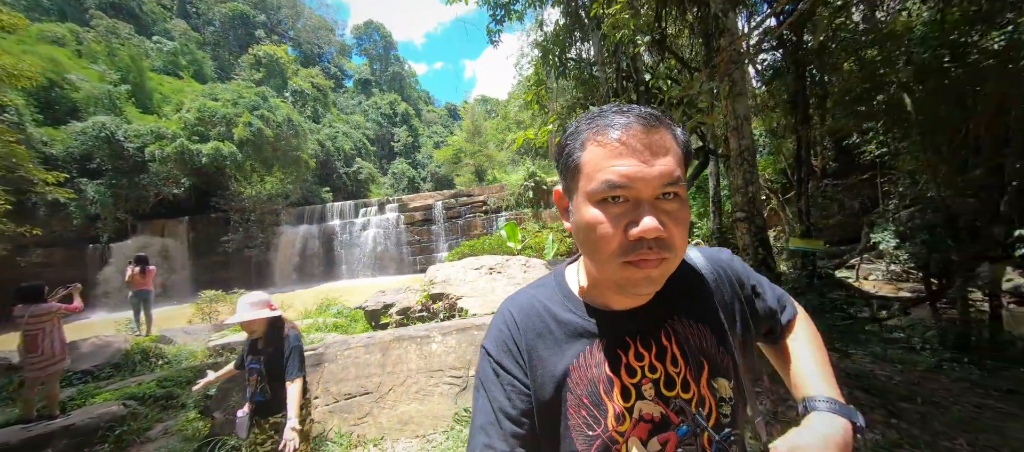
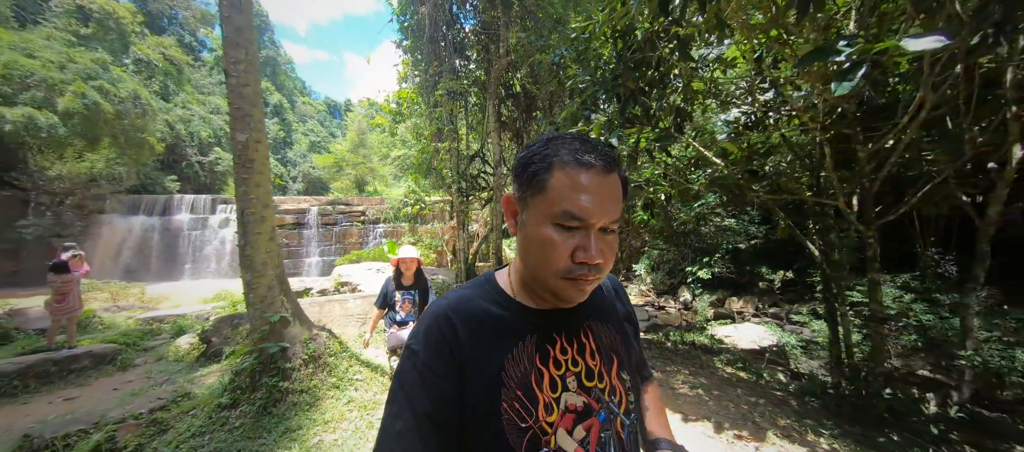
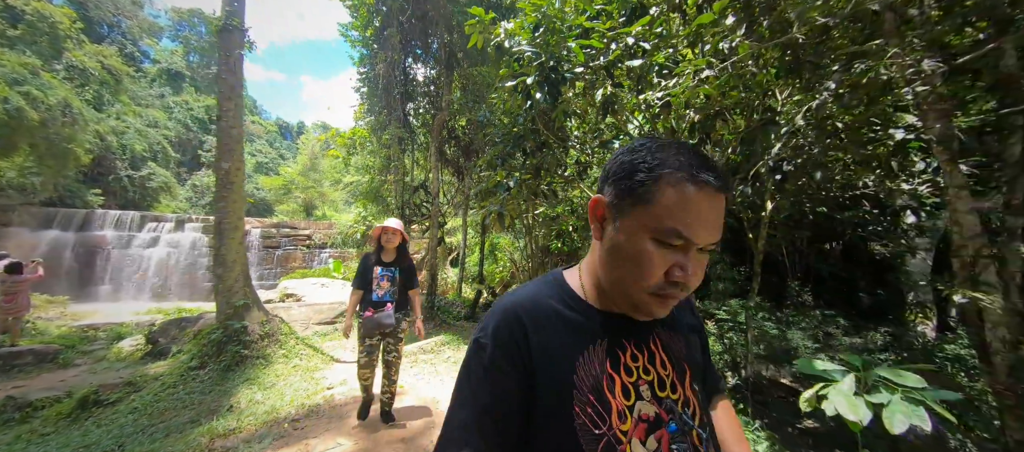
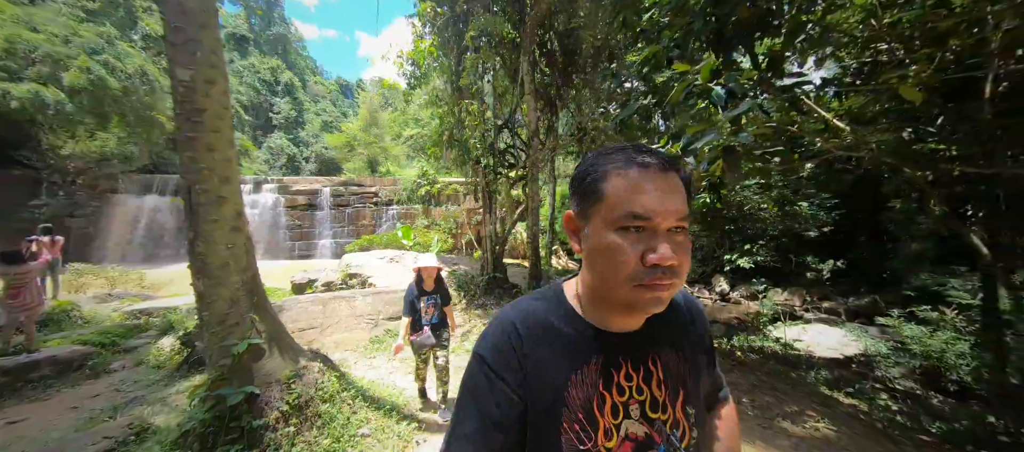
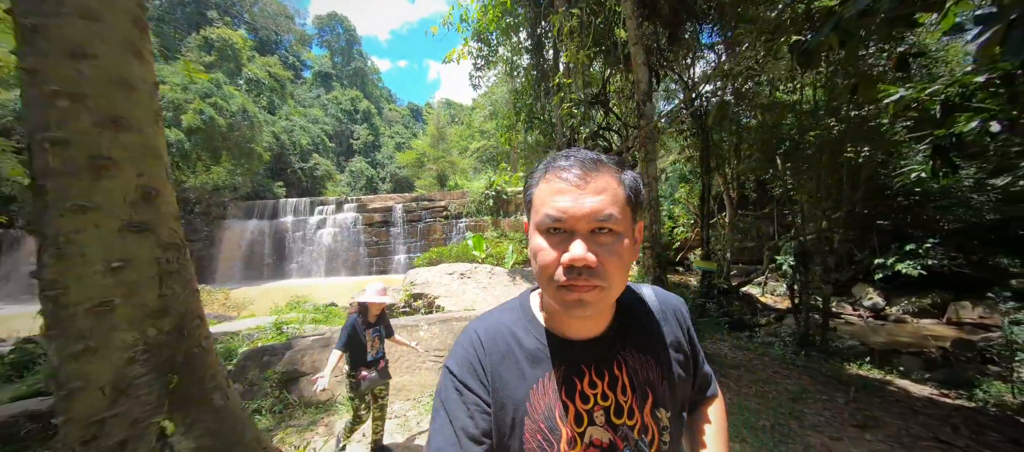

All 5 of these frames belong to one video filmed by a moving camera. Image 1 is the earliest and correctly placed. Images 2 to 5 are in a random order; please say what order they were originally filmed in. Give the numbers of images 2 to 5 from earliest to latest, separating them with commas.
5, 4, 2, 3
